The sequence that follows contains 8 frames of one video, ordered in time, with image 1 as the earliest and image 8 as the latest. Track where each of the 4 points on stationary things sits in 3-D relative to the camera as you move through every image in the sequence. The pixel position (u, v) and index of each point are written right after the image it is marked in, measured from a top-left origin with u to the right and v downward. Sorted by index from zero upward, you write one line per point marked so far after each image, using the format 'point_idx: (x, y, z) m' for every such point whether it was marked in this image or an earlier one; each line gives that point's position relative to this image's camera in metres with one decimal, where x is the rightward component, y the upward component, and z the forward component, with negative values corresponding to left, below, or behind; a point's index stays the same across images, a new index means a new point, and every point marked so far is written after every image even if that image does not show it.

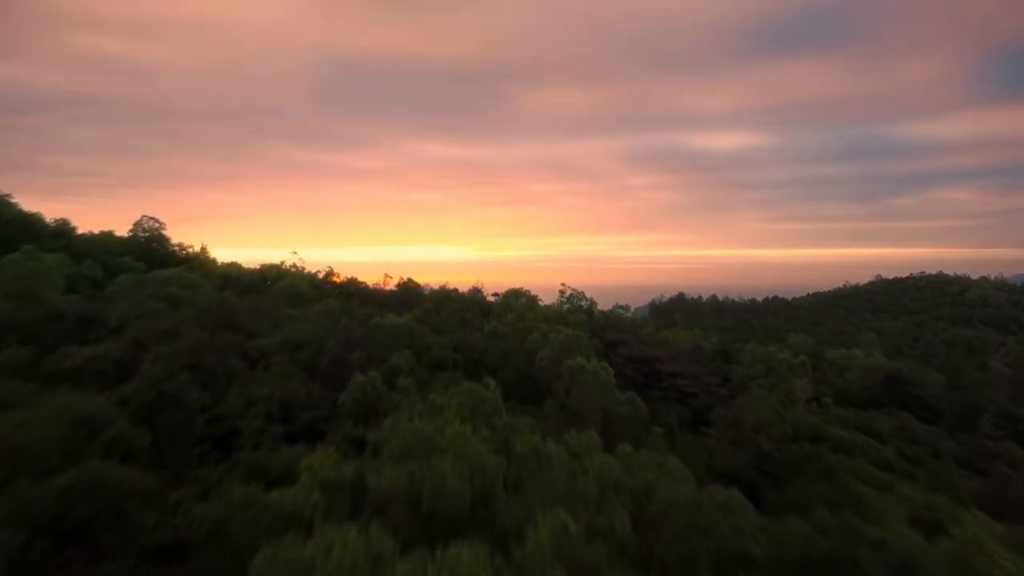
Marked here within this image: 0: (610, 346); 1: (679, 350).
0: (+2.3, -1.4, +14.8) m
1: (+4.1, -1.5, +15.7) m
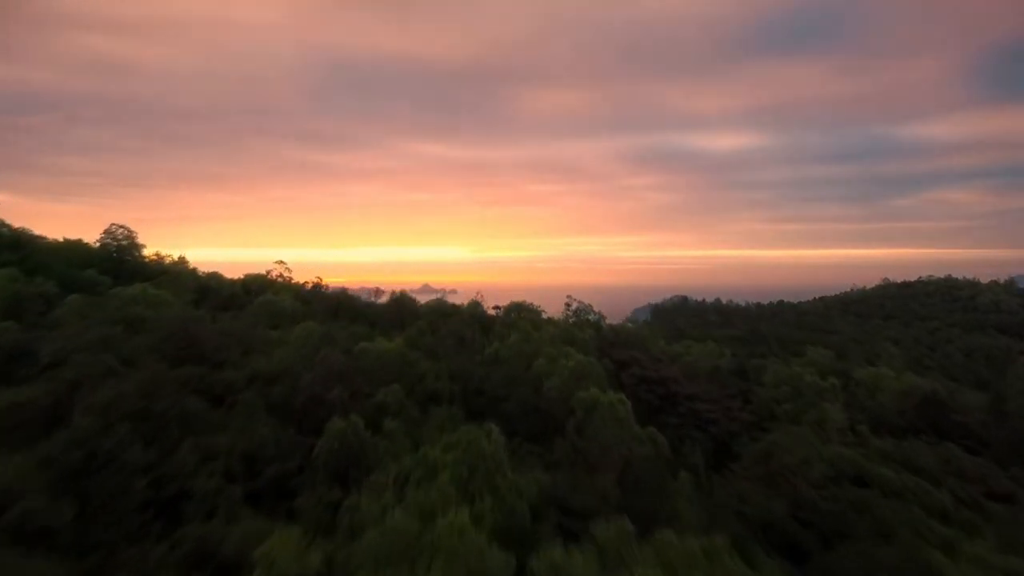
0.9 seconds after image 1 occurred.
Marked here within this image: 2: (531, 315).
0: (+2.3, -1.7, +13.6) m
1: (+4.2, -1.8, +14.6) m
2: (+0.4, -0.7, +14.2) m
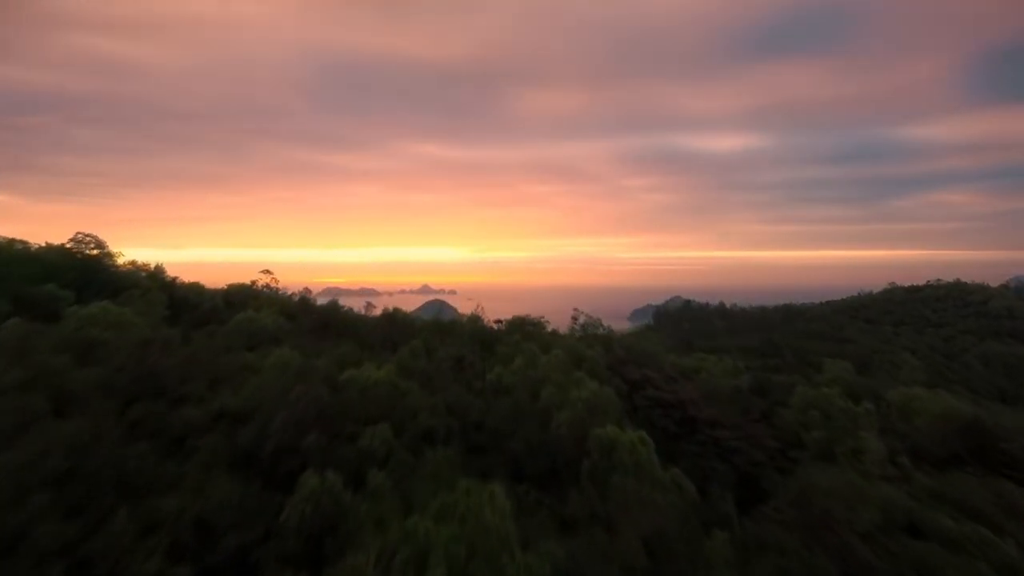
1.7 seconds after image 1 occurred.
0: (+2.4, -2.0, +12.5) m
1: (+4.2, -2.1, +13.5) m
2: (+0.5, -1.0, +13.1) m
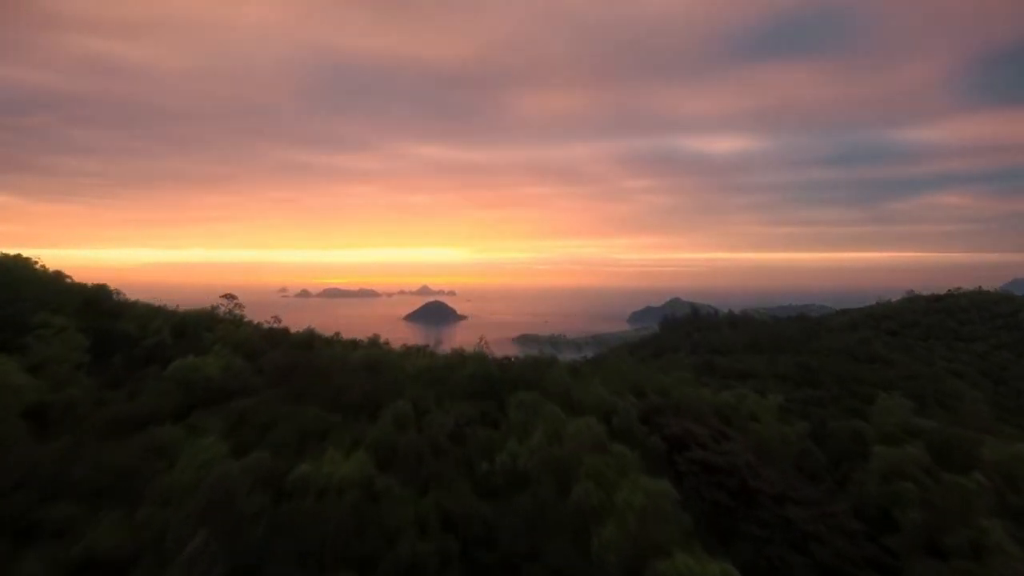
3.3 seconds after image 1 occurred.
0: (+2.6, -2.5, +10.1) m
1: (+4.4, -2.7, +11.0) m
2: (+0.7, -1.6, +10.6) m
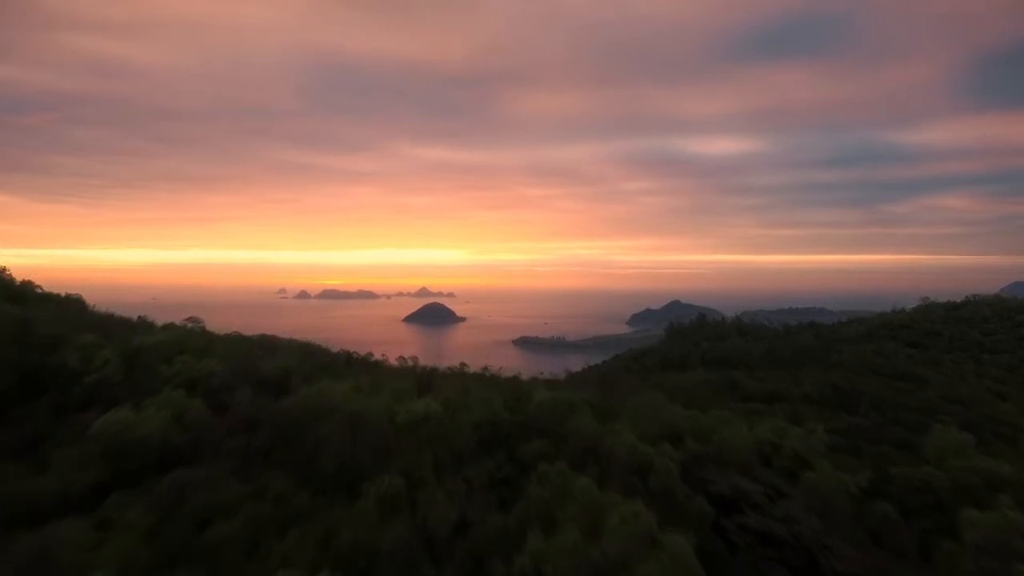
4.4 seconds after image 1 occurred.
0: (+2.8, -2.9, +8.3) m
1: (+4.6, -3.1, +9.3) m
2: (+0.9, -2.0, +8.9) m
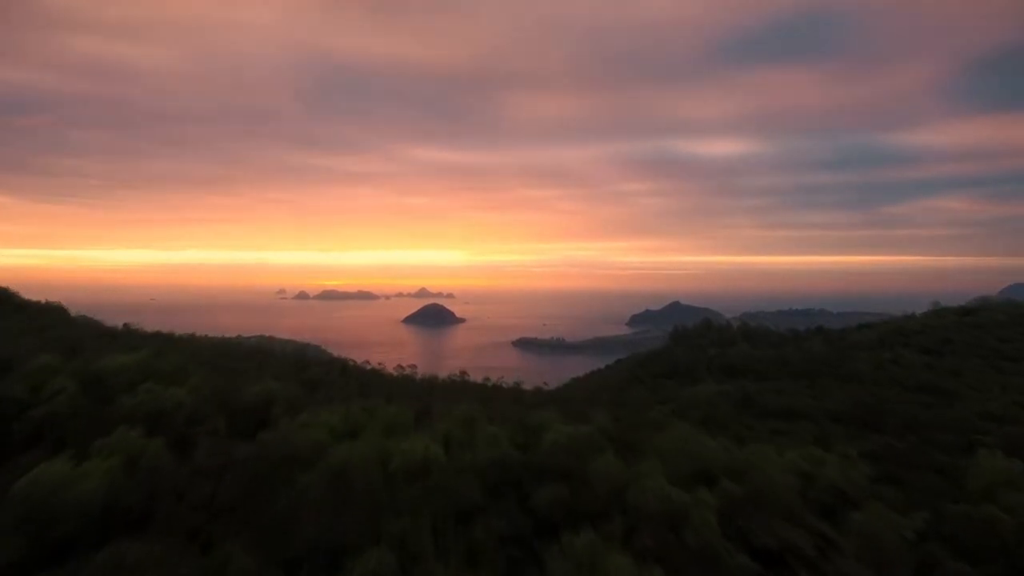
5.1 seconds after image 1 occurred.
0: (+2.9, -3.2, +7.1) m
1: (+4.7, -3.3, +8.1) m
2: (+1.0, -2.2, +7.7) m
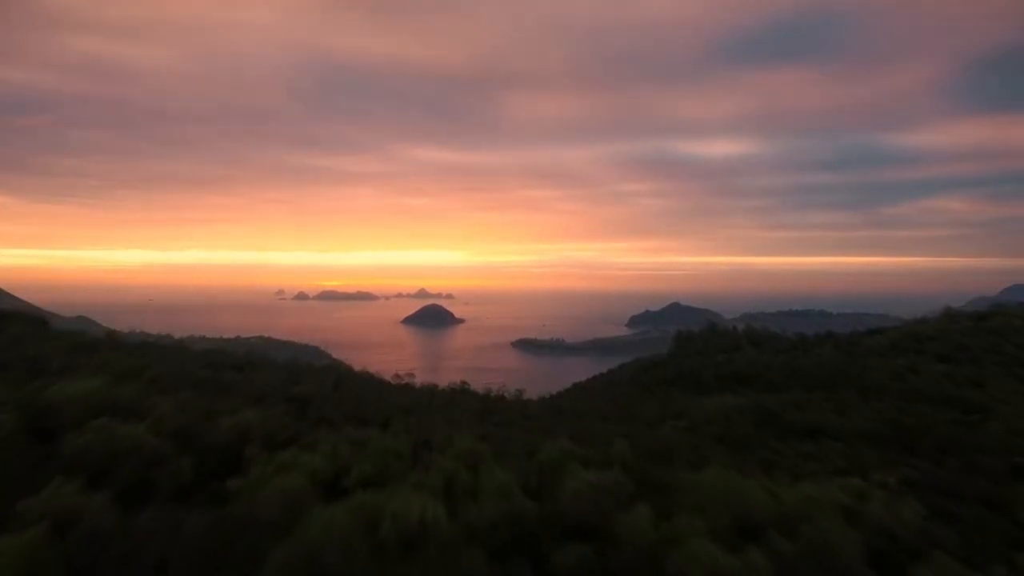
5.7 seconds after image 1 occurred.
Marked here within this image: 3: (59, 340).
0: (+3.0, -3.4, +5.9) m
1: (+4.9, -3.6, +6.8) m
2: (+1.2, -2.5, +6.4) m
3: (-14.2, -1.6, +20.0) m
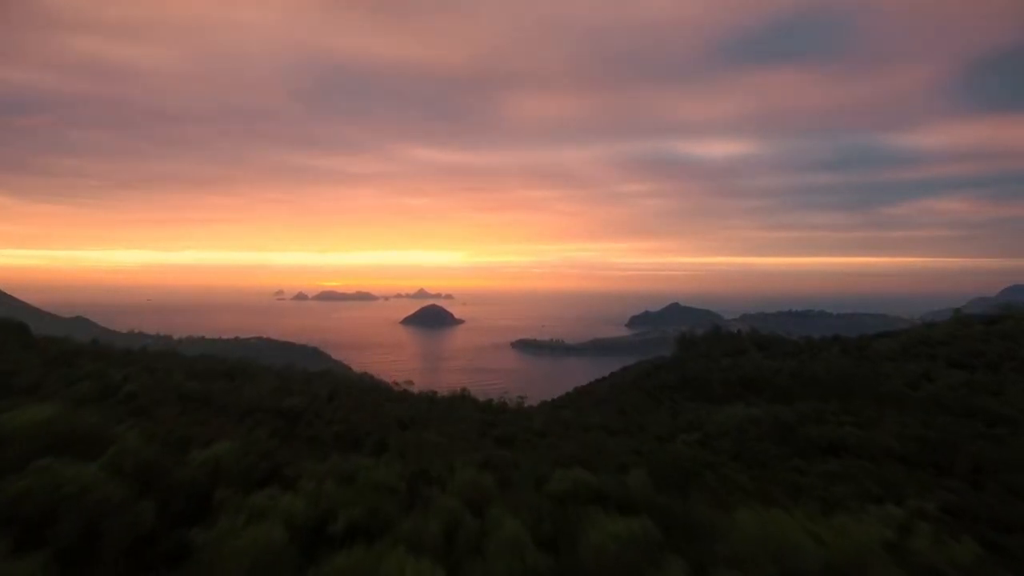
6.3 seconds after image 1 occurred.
0: (+3.2, -3.6, +4.9) m
1: (+5.0, -3.7, +5.8) m
2: (+1.3, -2.6, +5.4) m
3: (-14.0, -1.8, +19.0) m
